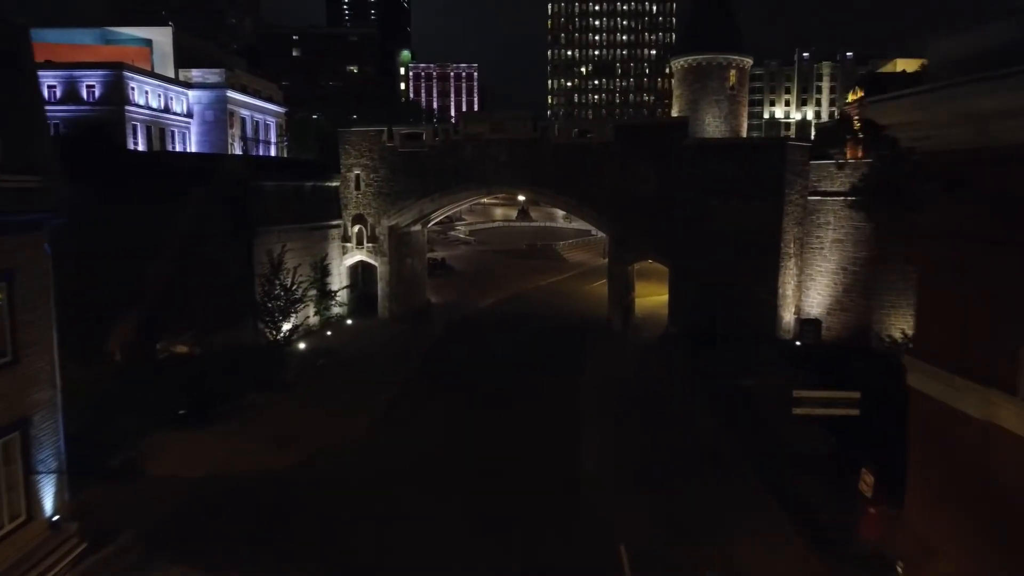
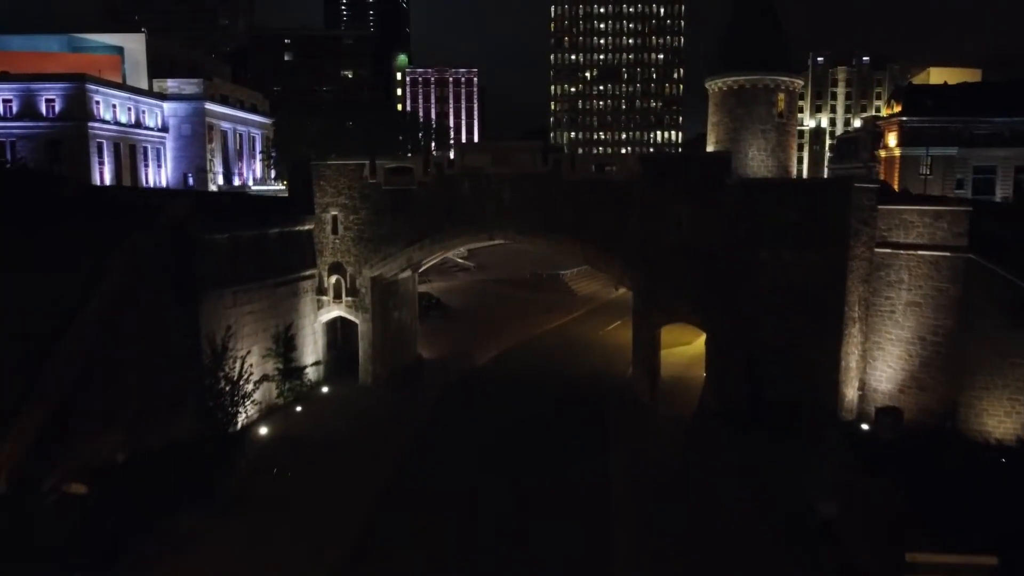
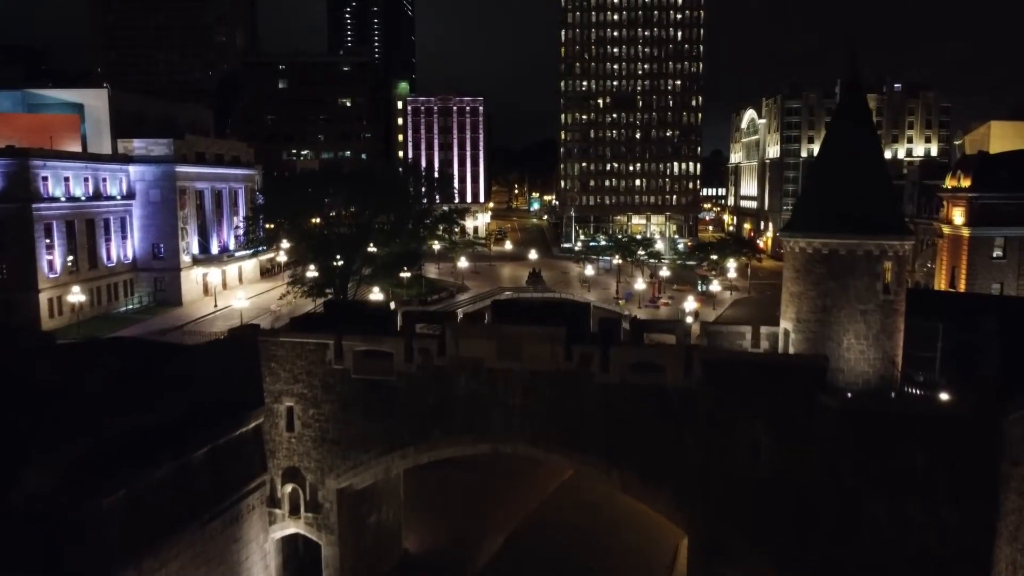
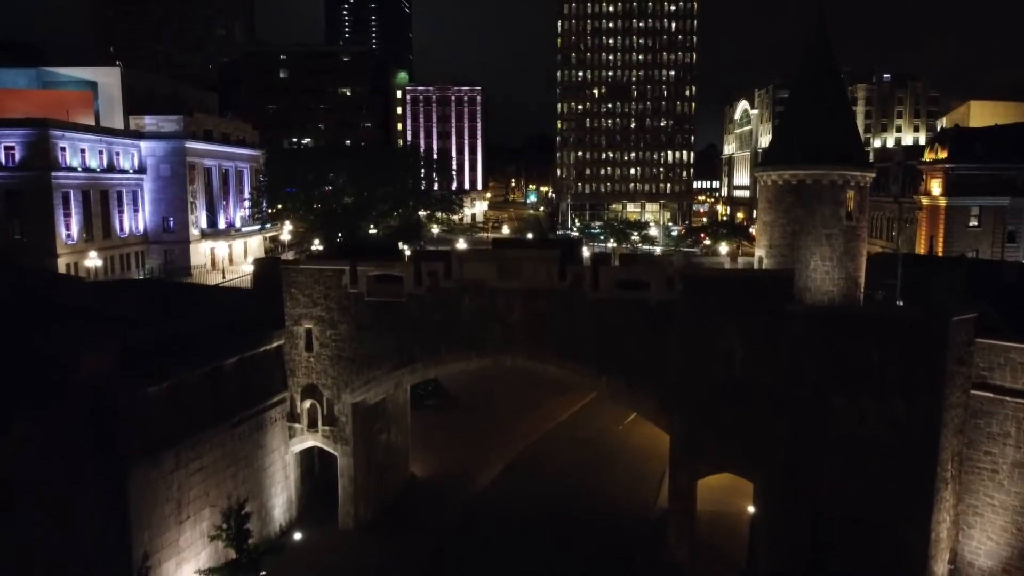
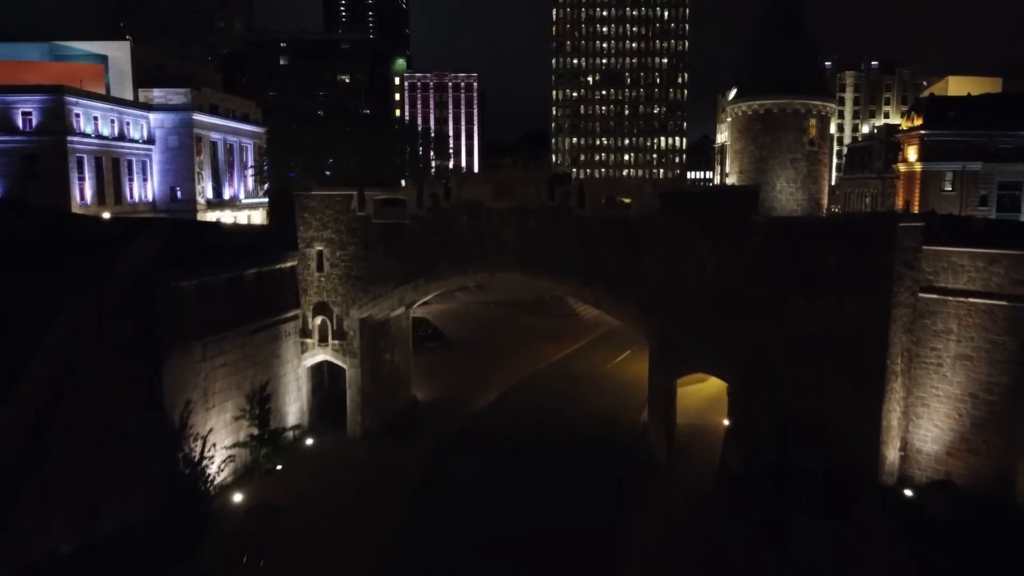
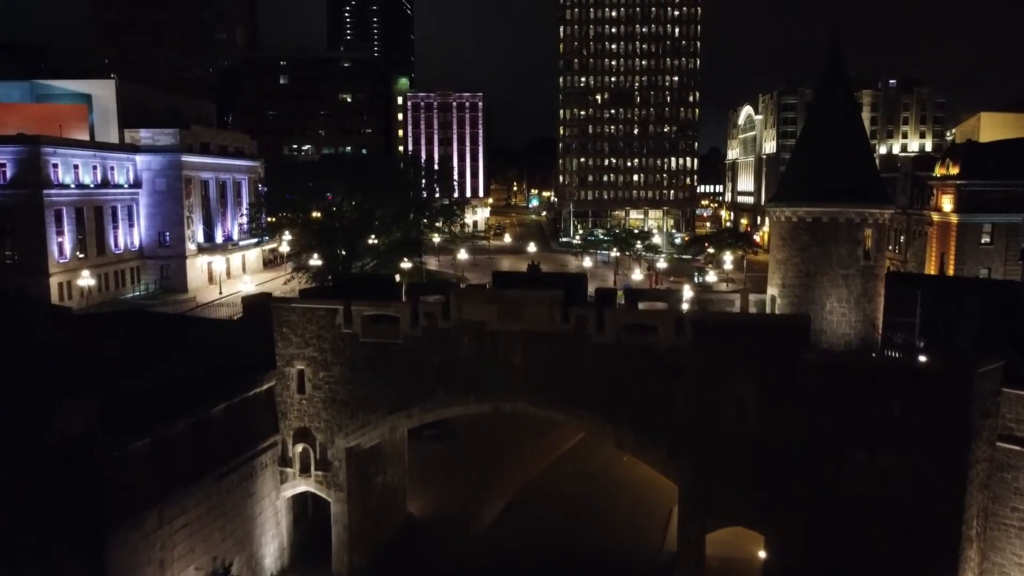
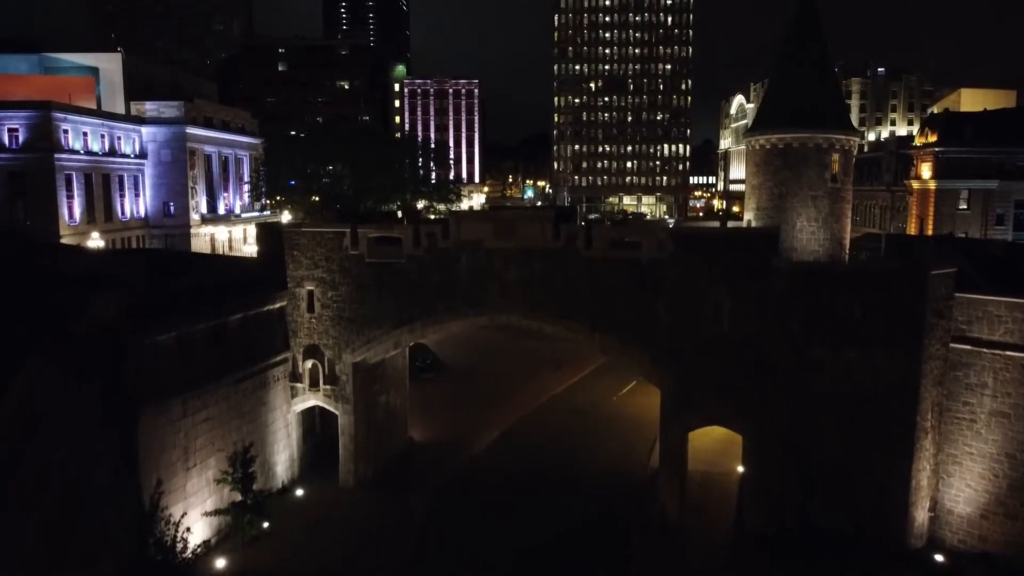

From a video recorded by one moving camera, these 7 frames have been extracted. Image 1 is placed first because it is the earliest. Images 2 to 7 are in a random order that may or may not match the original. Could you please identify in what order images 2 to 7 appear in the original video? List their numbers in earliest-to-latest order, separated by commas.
2, 5, 7, 4, 6, 3
